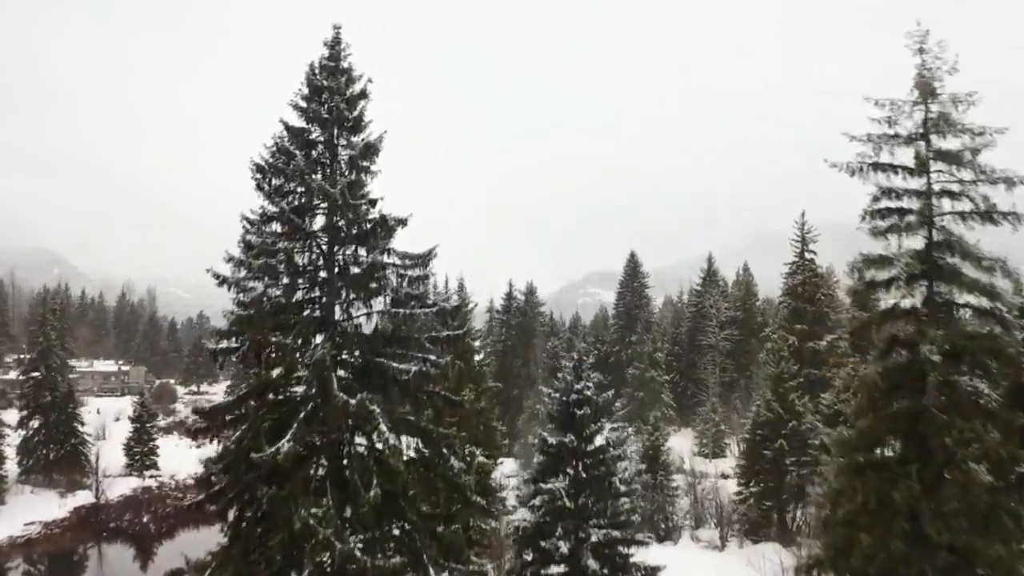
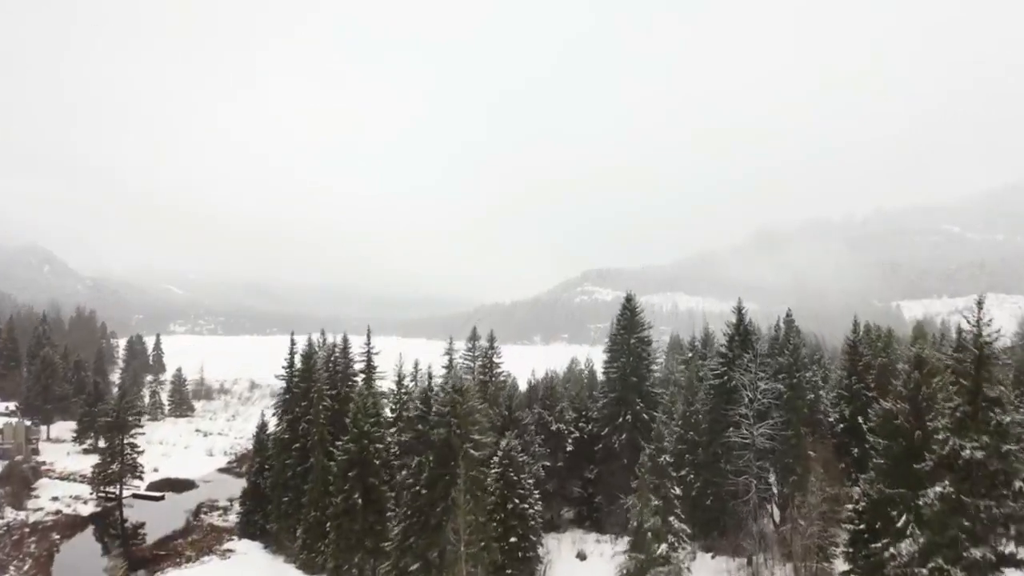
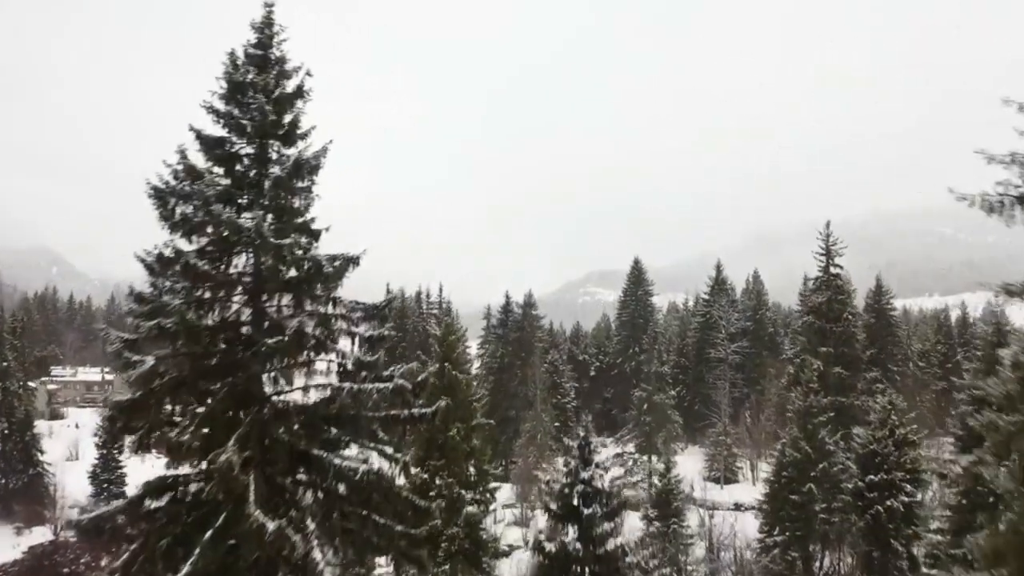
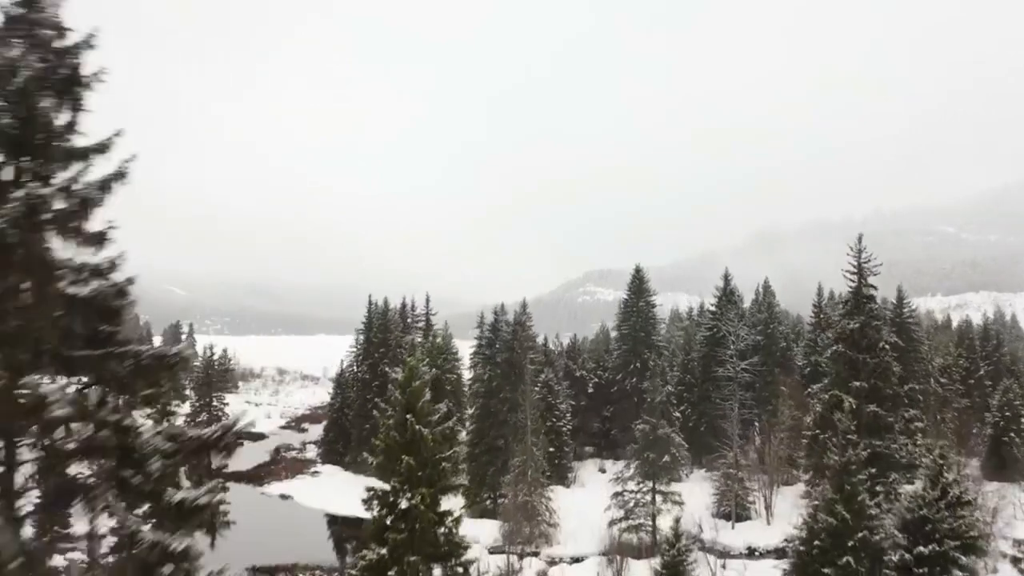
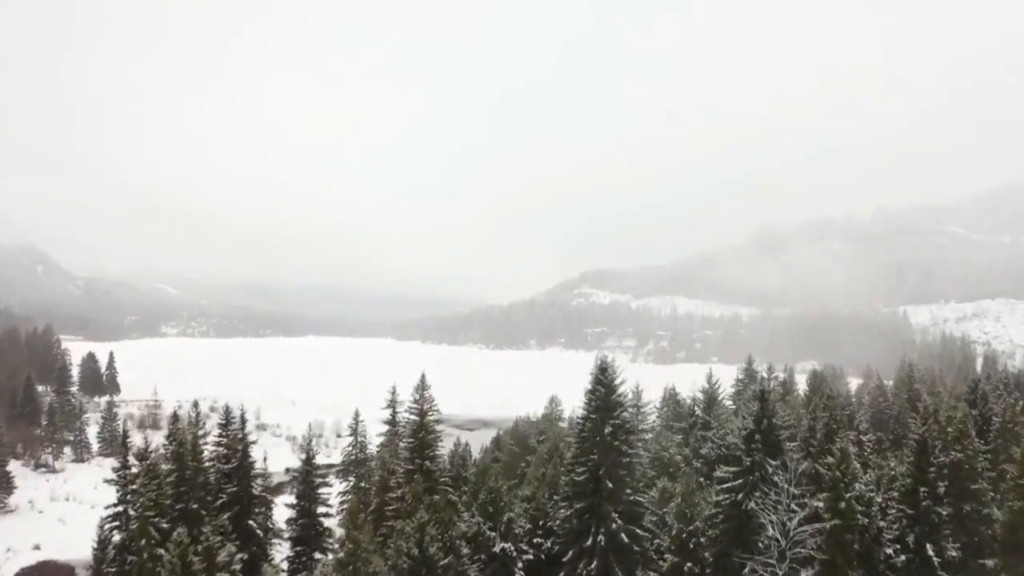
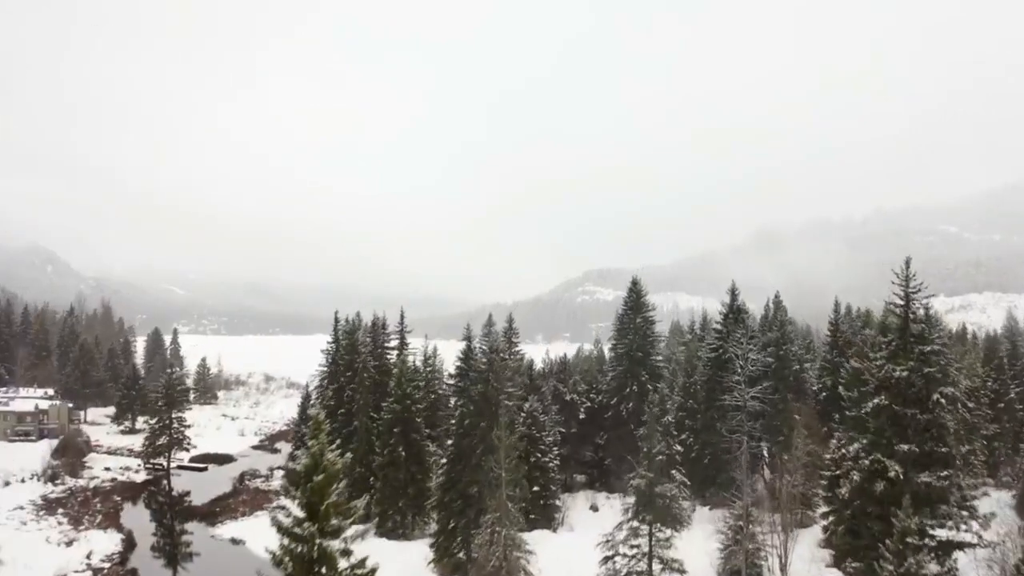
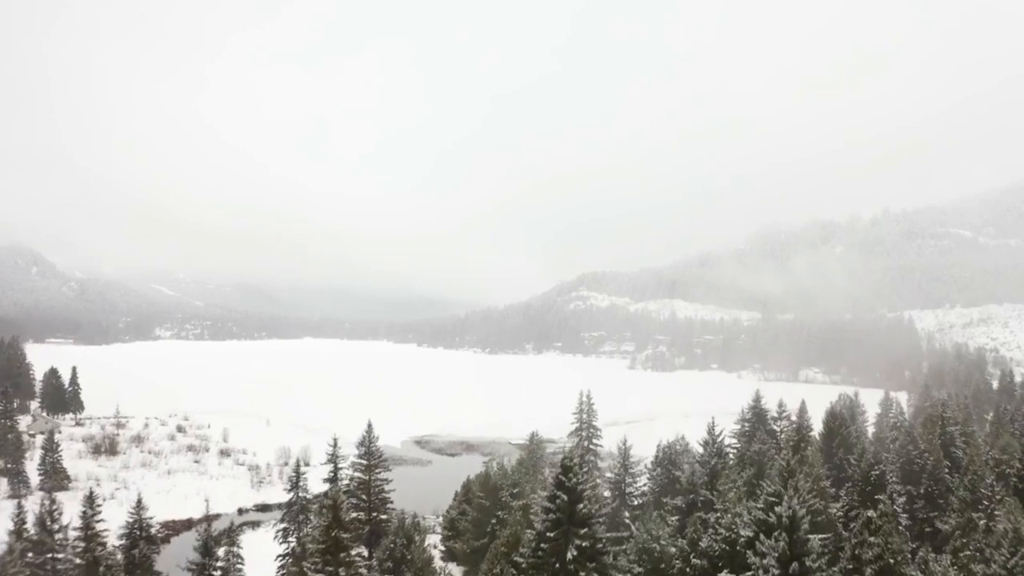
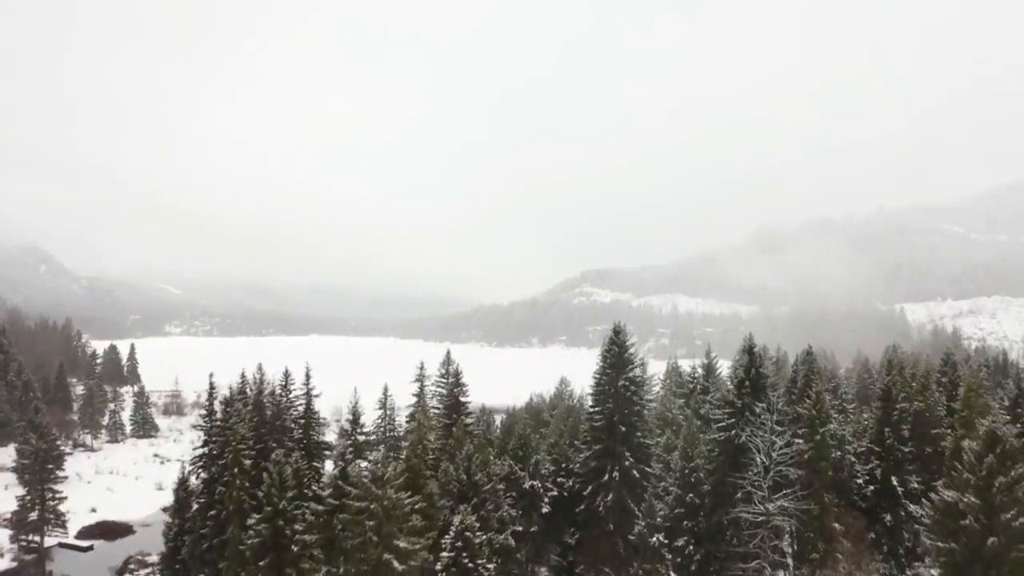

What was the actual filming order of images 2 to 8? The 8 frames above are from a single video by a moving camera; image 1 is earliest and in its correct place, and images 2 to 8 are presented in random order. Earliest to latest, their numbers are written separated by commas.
3, 4, 6, 2, 8, 5, 7
